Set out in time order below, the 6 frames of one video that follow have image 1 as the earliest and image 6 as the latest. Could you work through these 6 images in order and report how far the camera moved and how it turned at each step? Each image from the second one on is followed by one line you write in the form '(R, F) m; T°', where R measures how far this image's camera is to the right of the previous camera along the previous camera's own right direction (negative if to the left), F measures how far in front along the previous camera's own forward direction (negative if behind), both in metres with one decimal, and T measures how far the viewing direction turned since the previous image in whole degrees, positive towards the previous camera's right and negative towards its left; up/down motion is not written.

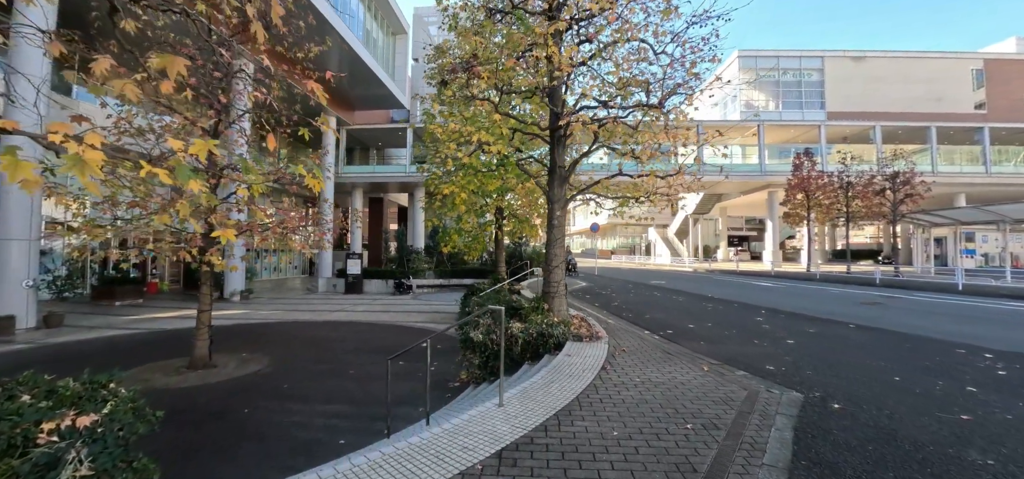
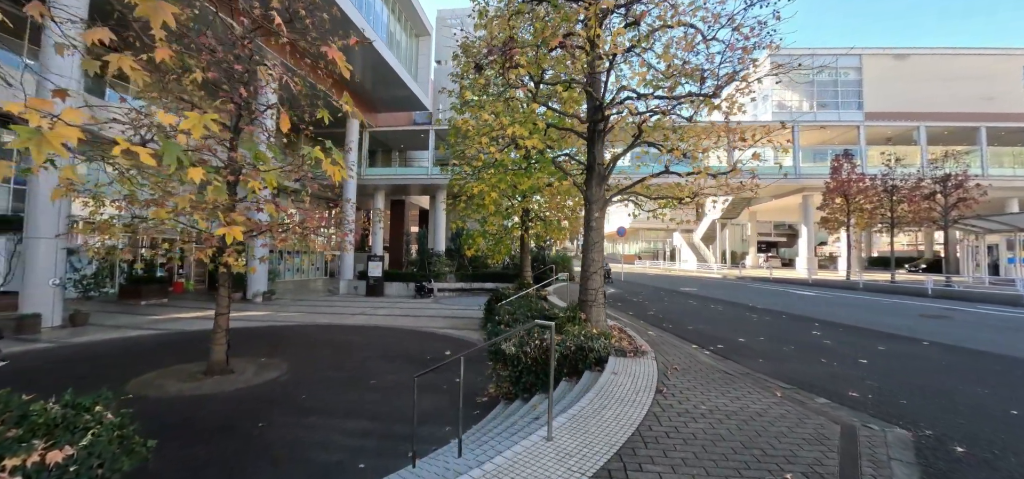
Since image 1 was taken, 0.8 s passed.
(-0.2, +0.5) m; -3°
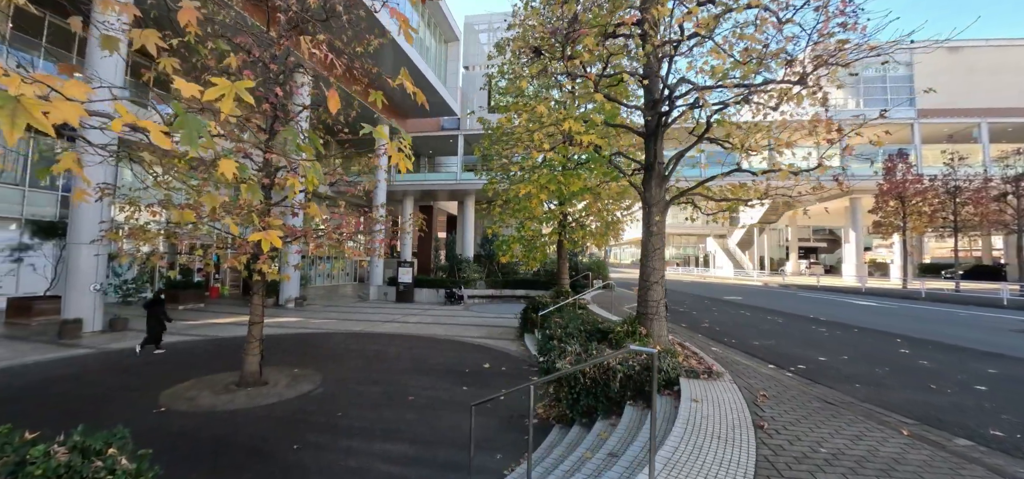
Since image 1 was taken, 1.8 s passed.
(-0.4, +0.5) m; -3°
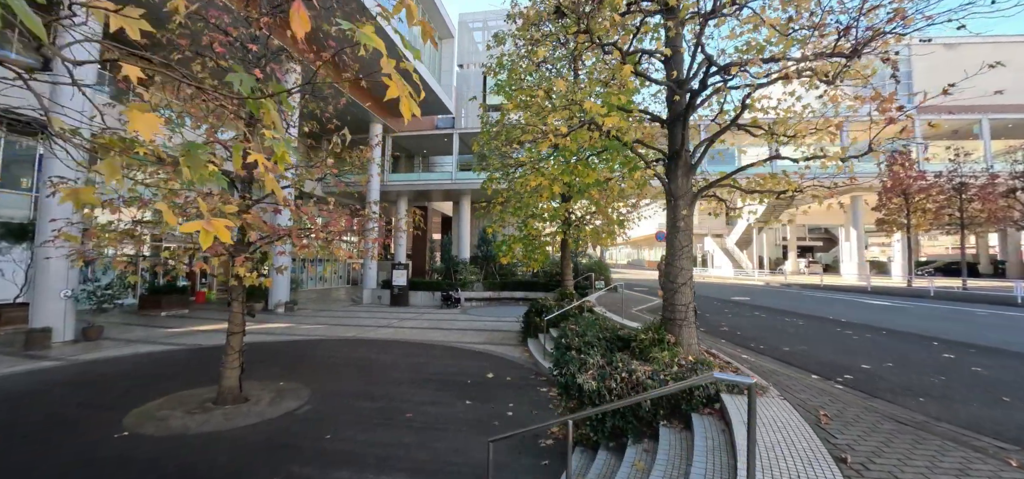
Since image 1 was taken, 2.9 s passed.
(-0.2, +0.6) m; +1°
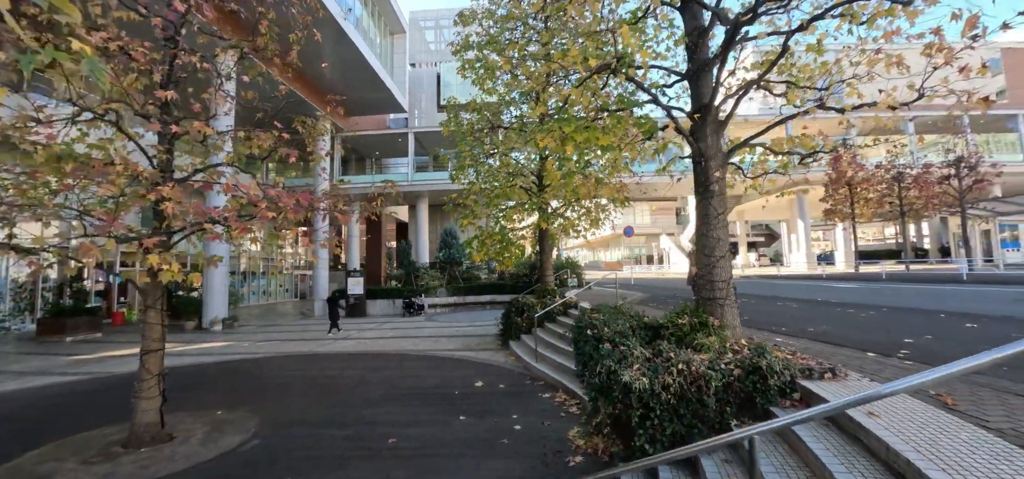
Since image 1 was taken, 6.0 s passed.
(-0.5, +1.0) m; +6°
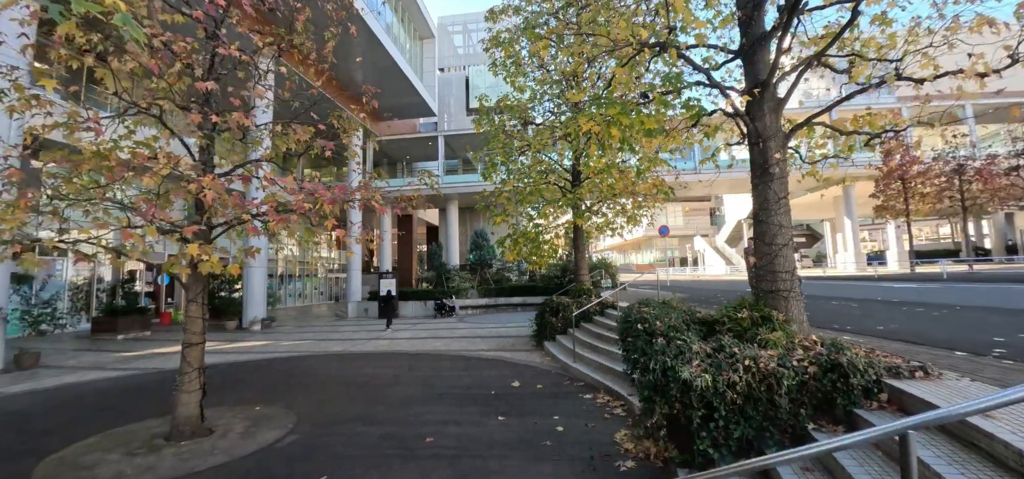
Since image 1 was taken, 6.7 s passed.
(-0.1, +0.2) m; -4°
